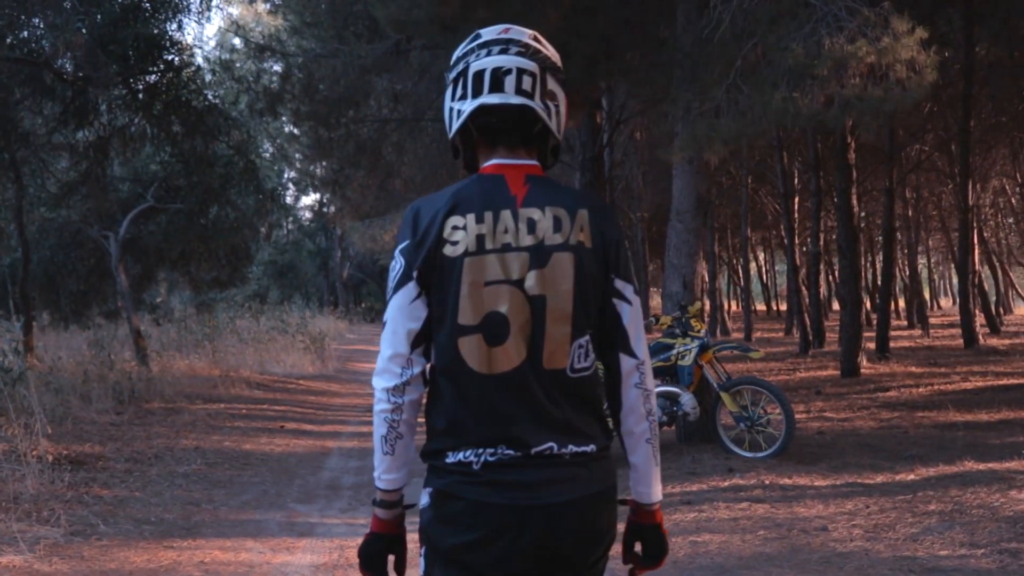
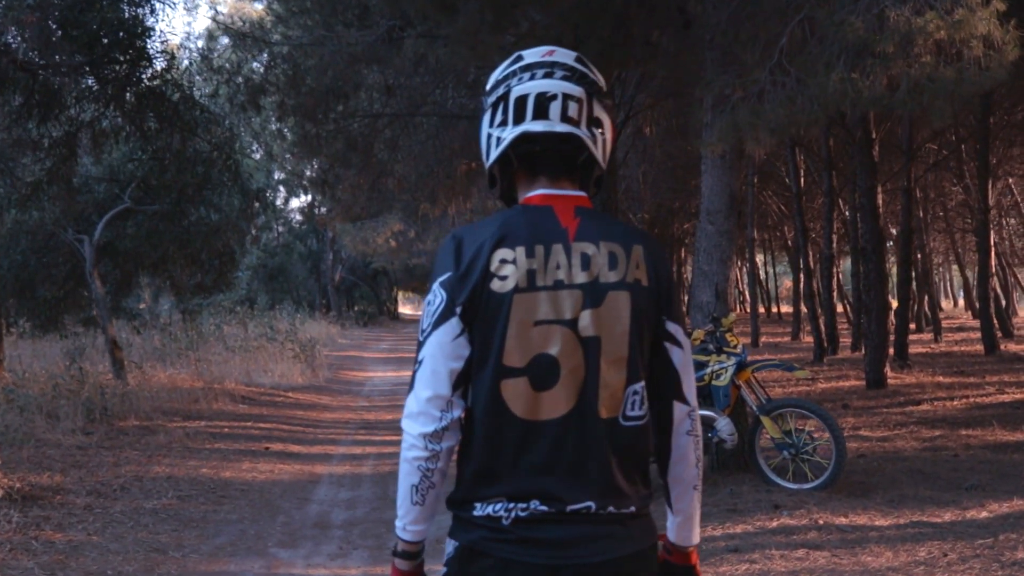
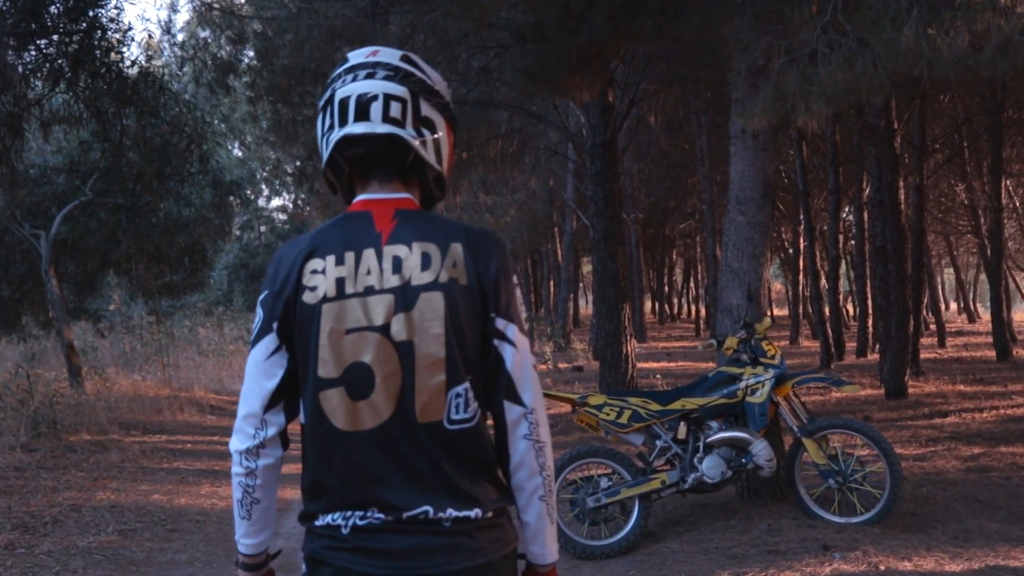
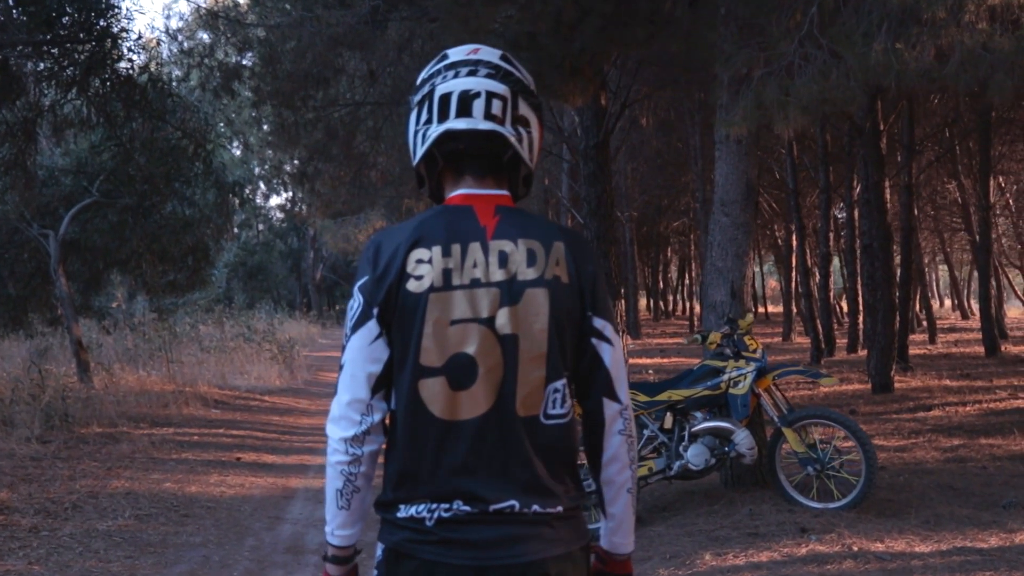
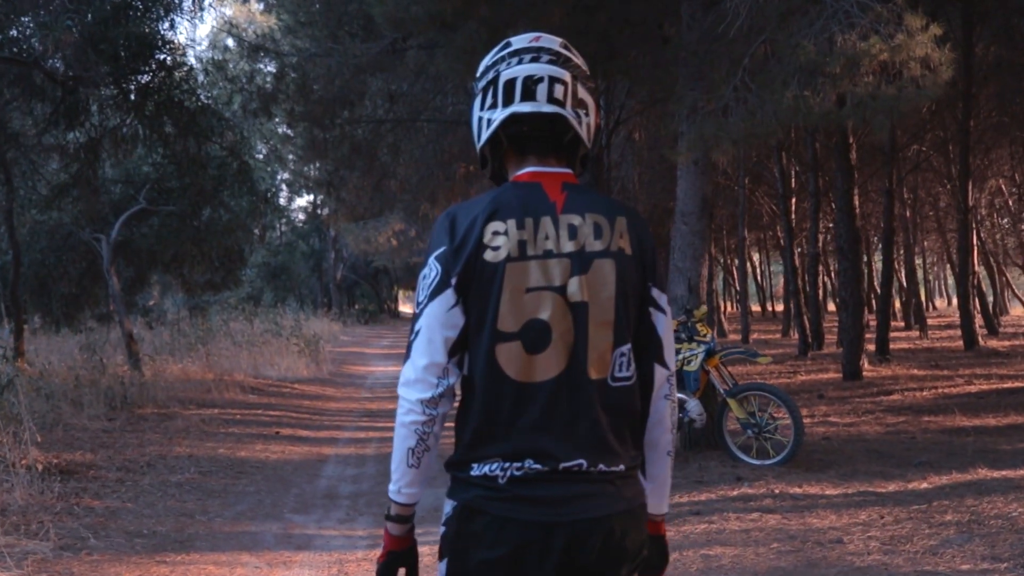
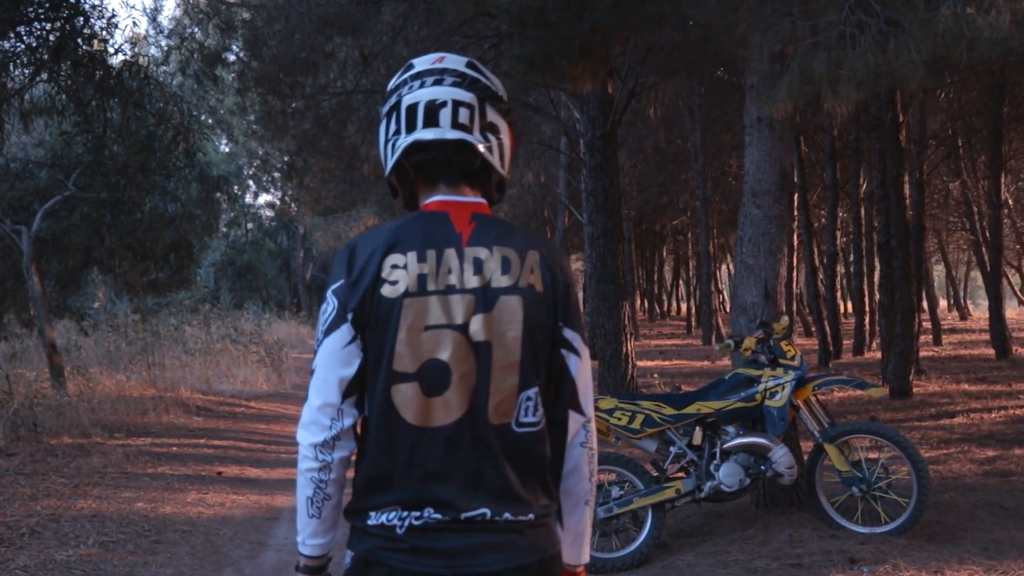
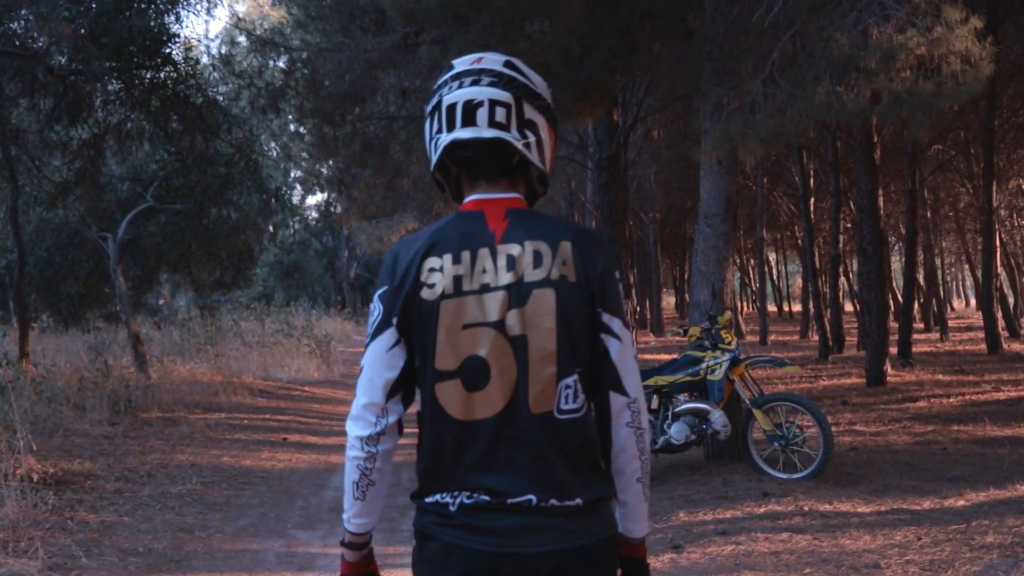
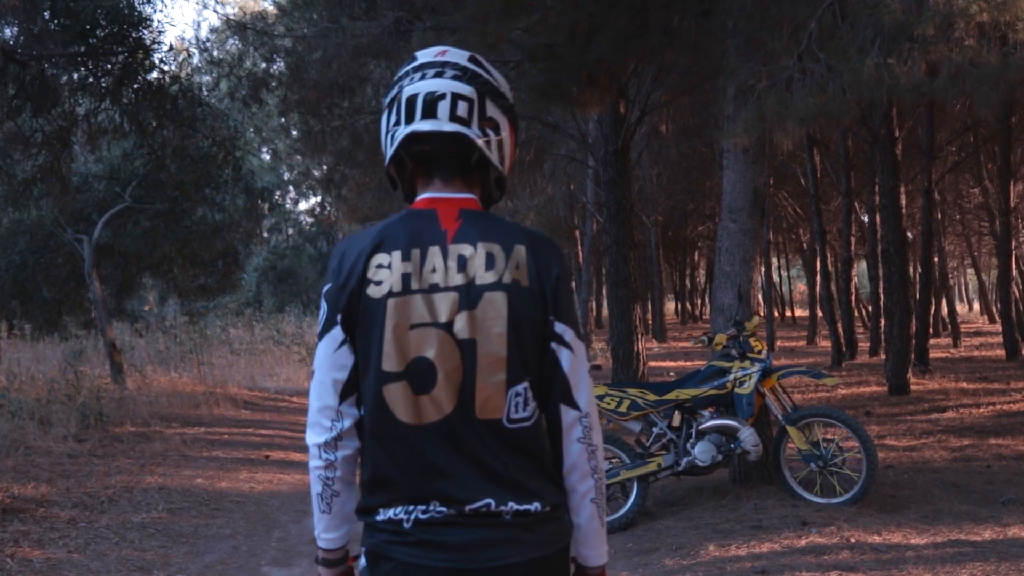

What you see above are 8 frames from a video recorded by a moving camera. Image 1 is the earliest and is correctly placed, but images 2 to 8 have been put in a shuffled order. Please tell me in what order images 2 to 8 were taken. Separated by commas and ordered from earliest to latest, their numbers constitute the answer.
5, 7, 2, 8, 4, 3, 6
